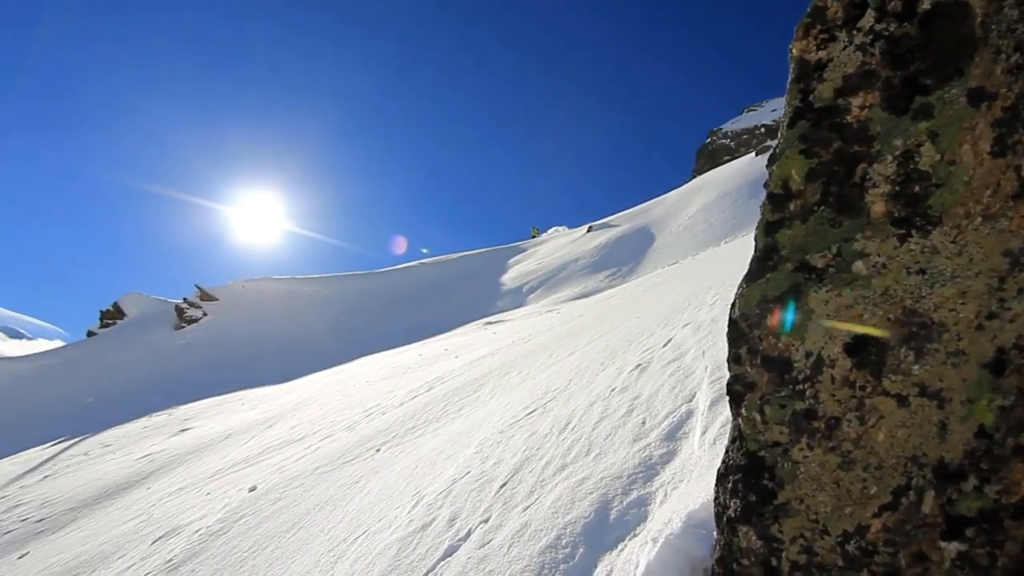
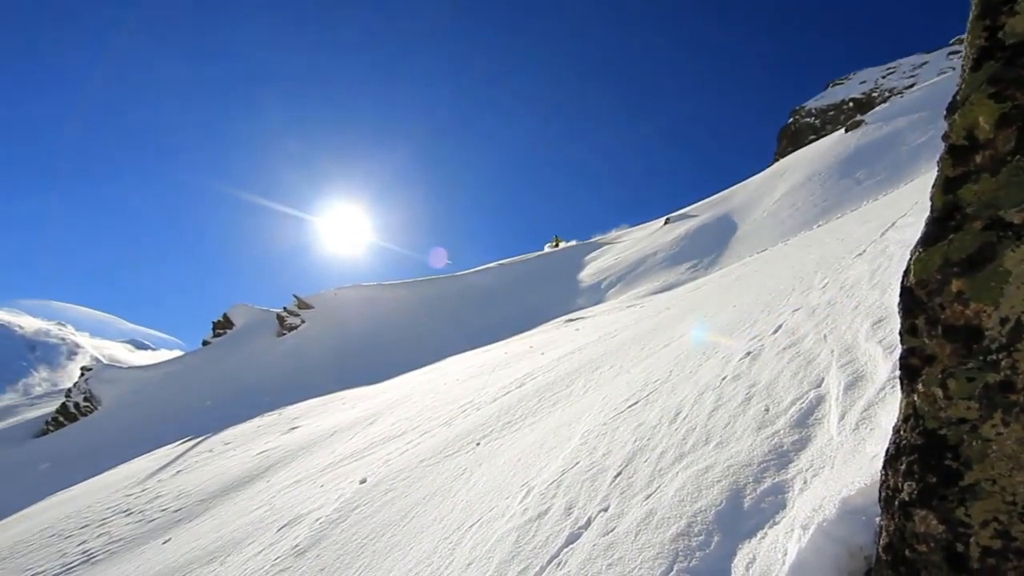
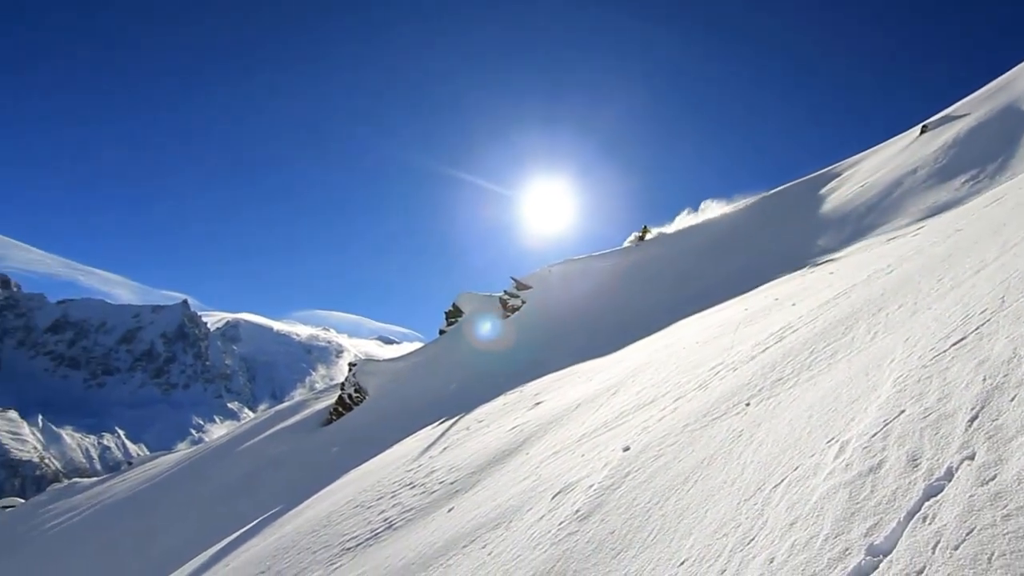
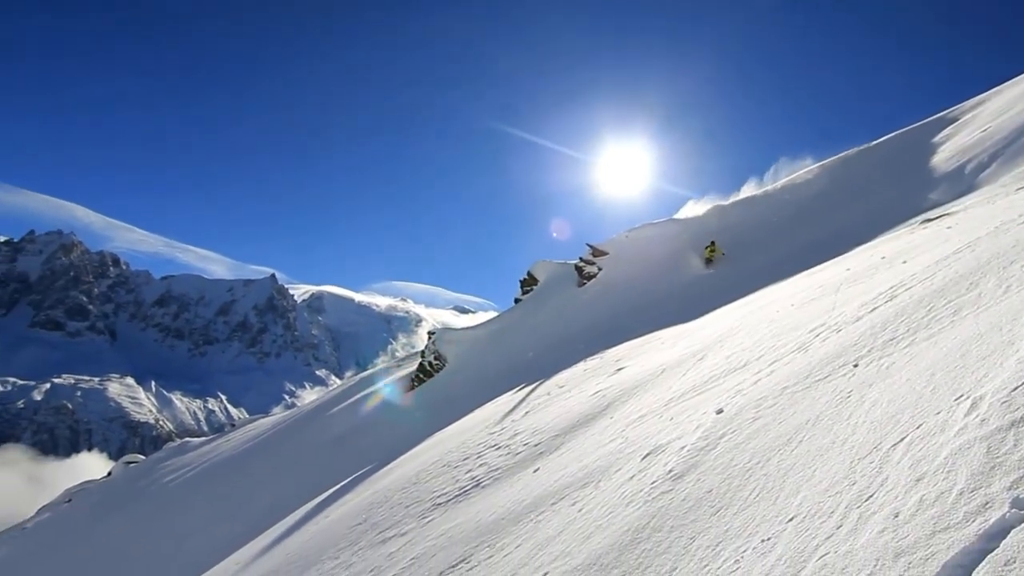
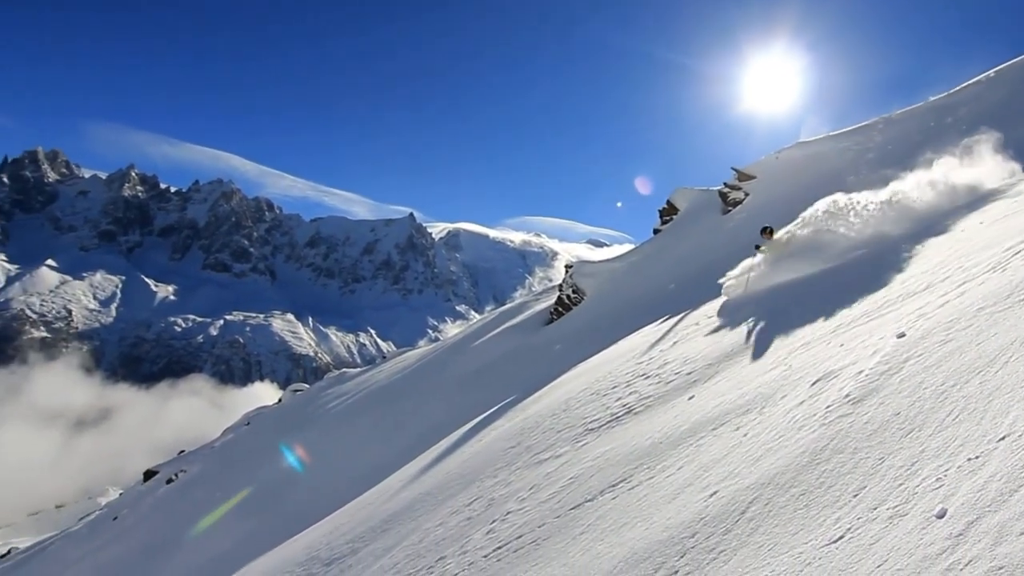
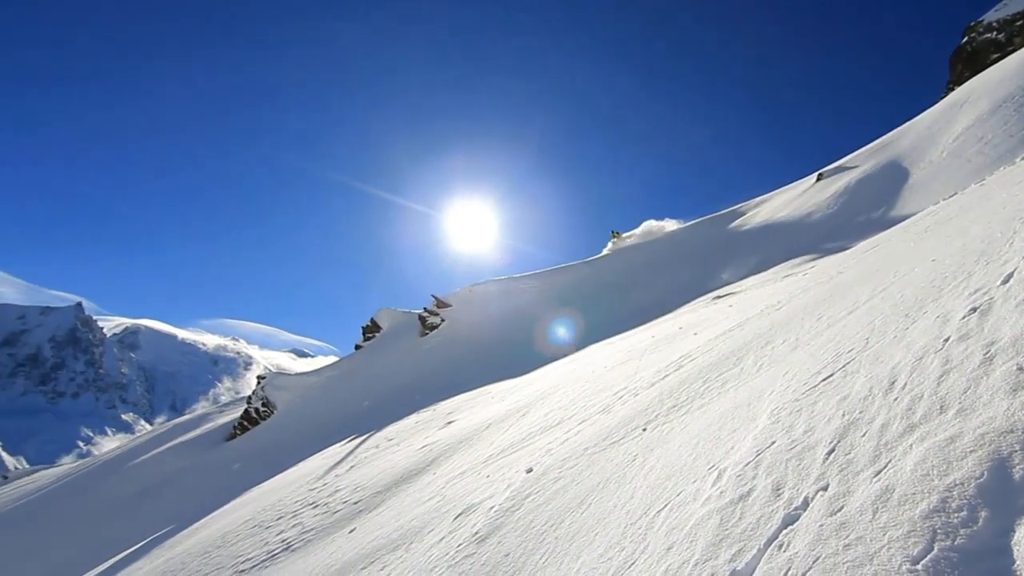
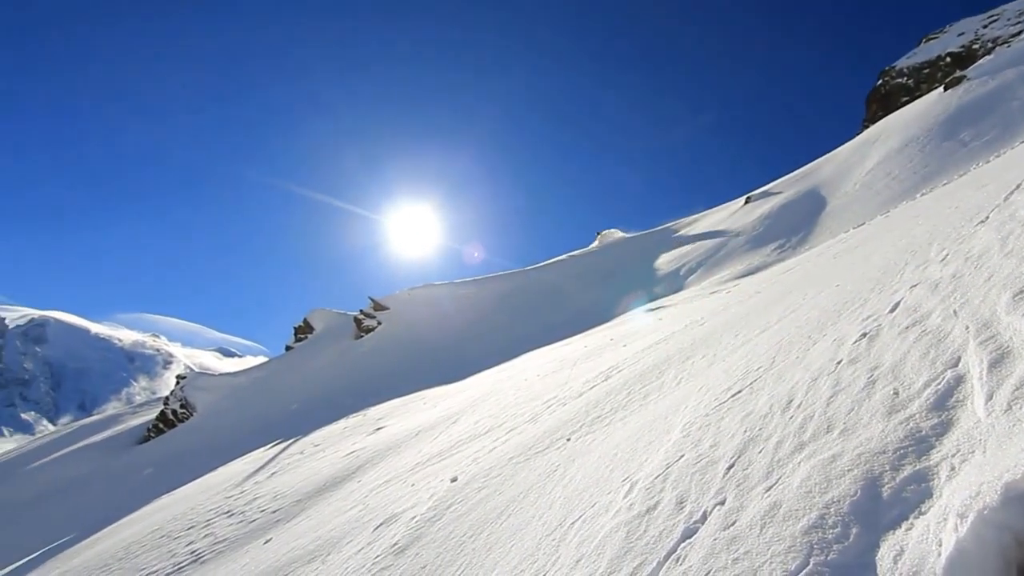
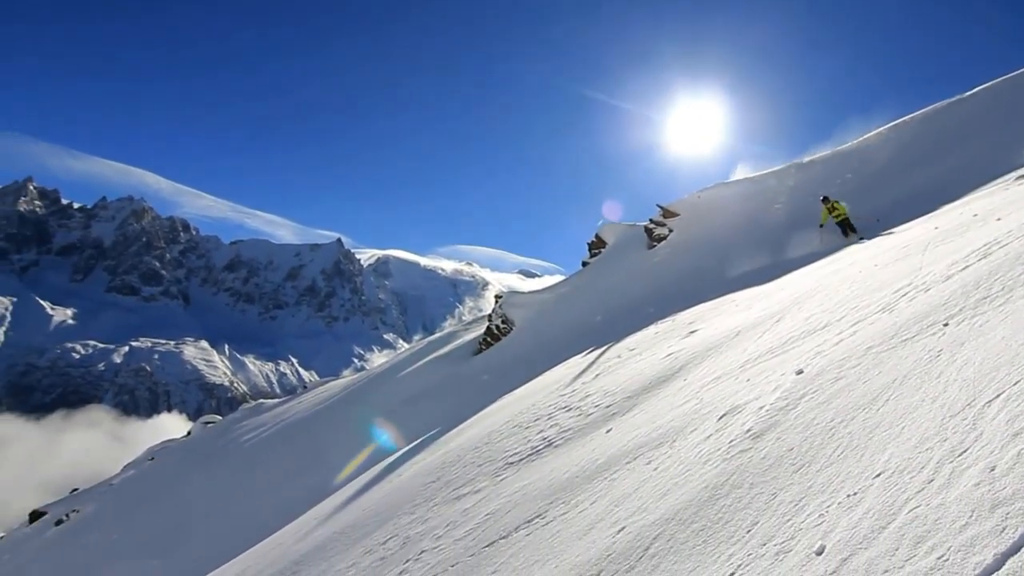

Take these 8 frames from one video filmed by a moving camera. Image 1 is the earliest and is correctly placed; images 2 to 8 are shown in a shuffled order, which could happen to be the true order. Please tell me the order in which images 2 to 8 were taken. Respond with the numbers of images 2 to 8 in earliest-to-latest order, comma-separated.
2, 7, 6, 3, 4, 8, 5
